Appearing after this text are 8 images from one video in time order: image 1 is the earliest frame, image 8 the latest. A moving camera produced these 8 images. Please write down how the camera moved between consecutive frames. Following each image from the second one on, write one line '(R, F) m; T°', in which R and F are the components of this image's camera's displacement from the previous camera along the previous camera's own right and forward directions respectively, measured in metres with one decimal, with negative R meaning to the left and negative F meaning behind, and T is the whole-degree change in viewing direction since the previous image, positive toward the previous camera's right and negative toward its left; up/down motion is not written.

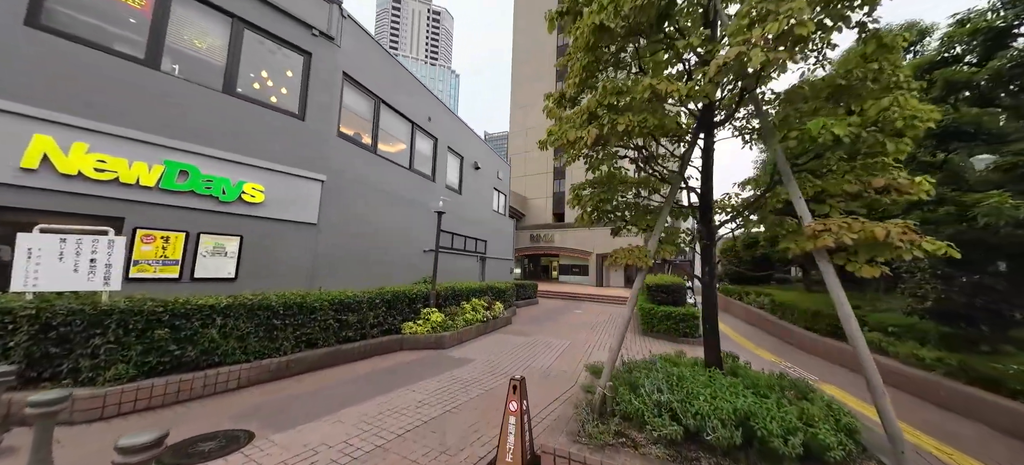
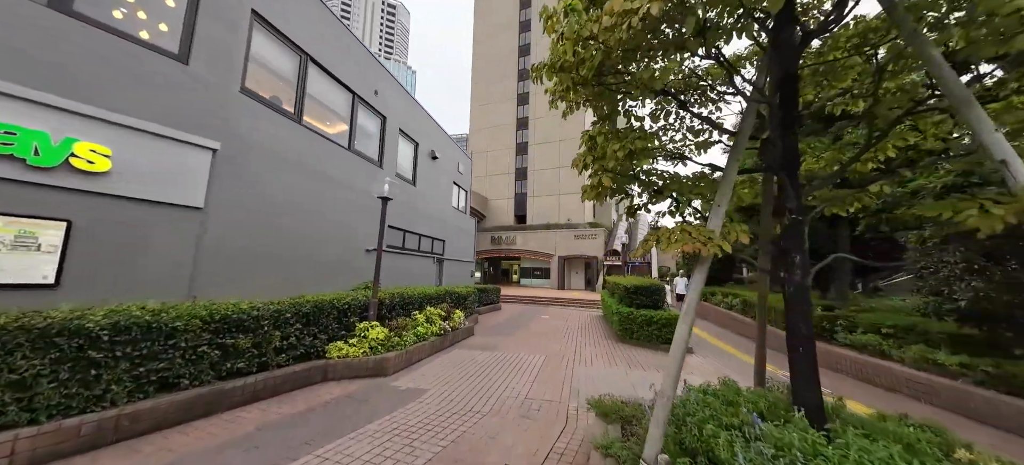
(-0.2, +1.5) m; +8°
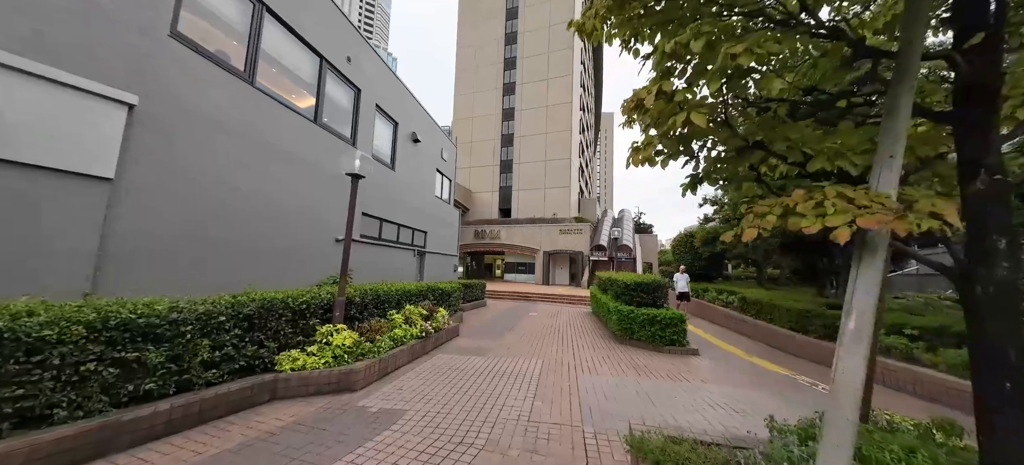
(-0.3, +0.9) m; +3°
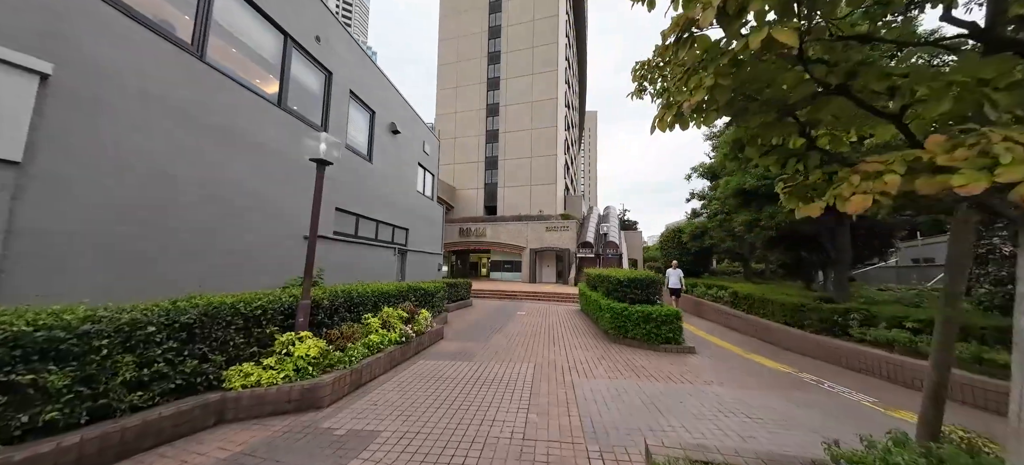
(-0.1, +0.5) m; +3°
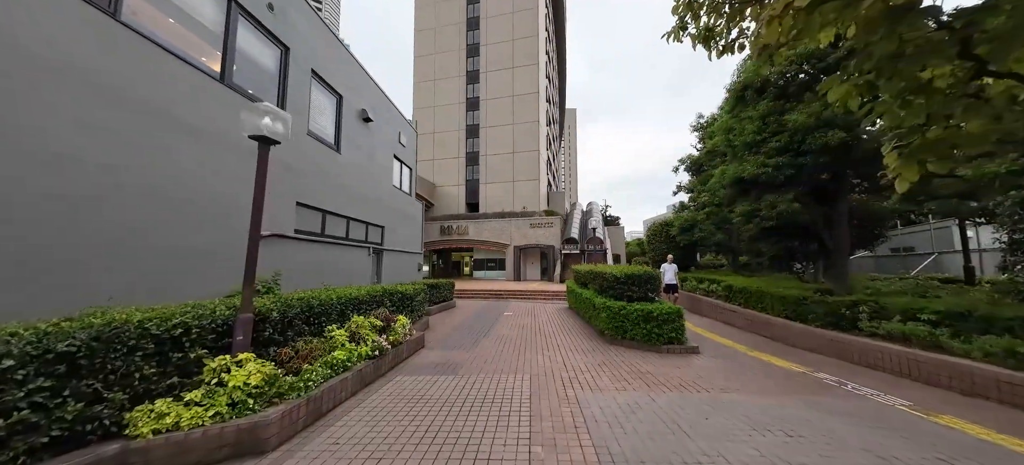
(-0.1, +0.7) m; +3°
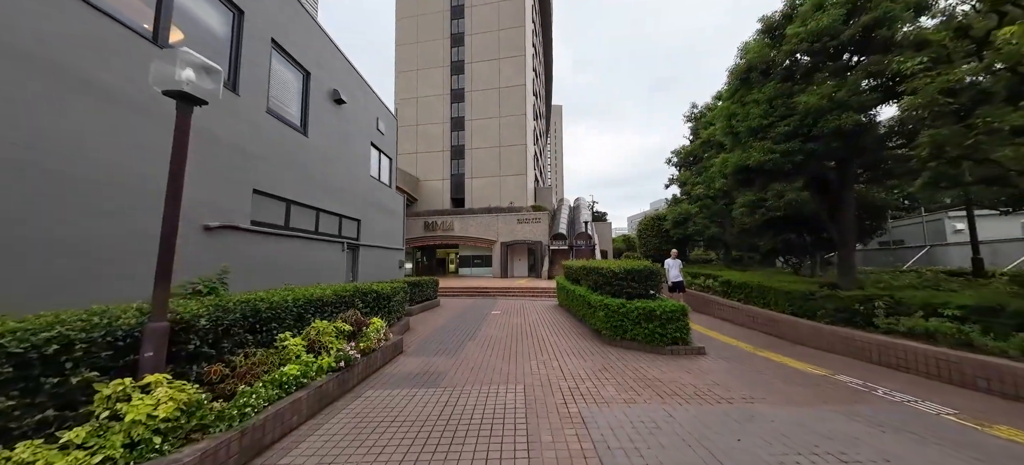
(-0.1, +0.7) m; +3°
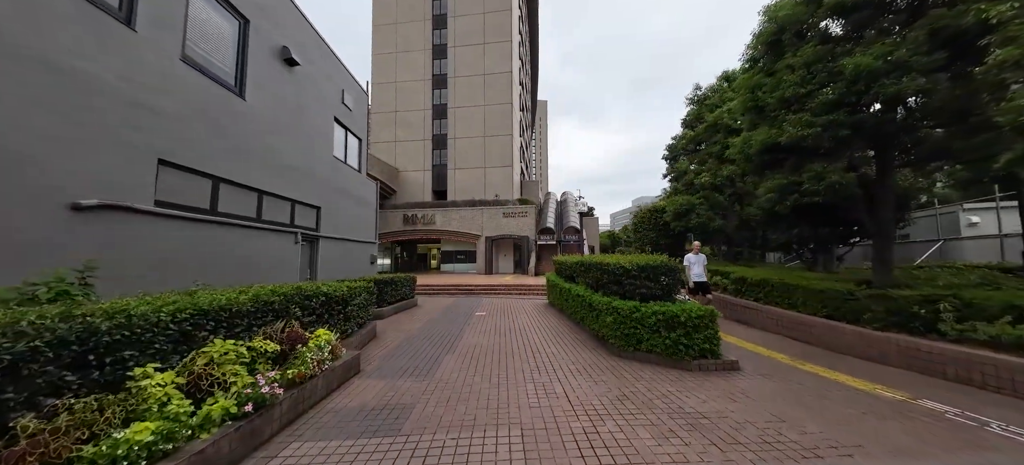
(-0.1, +1.2) m; +3°
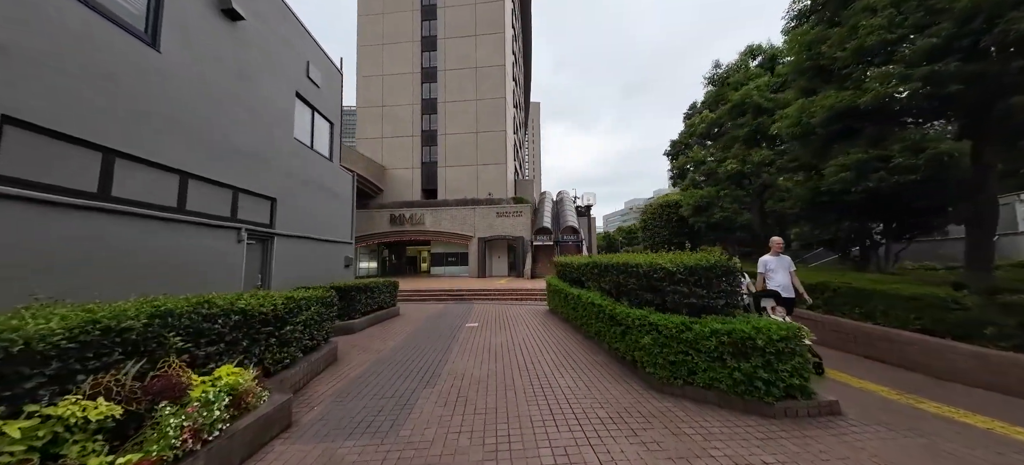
(-0.1, +1.4) m; +1°
